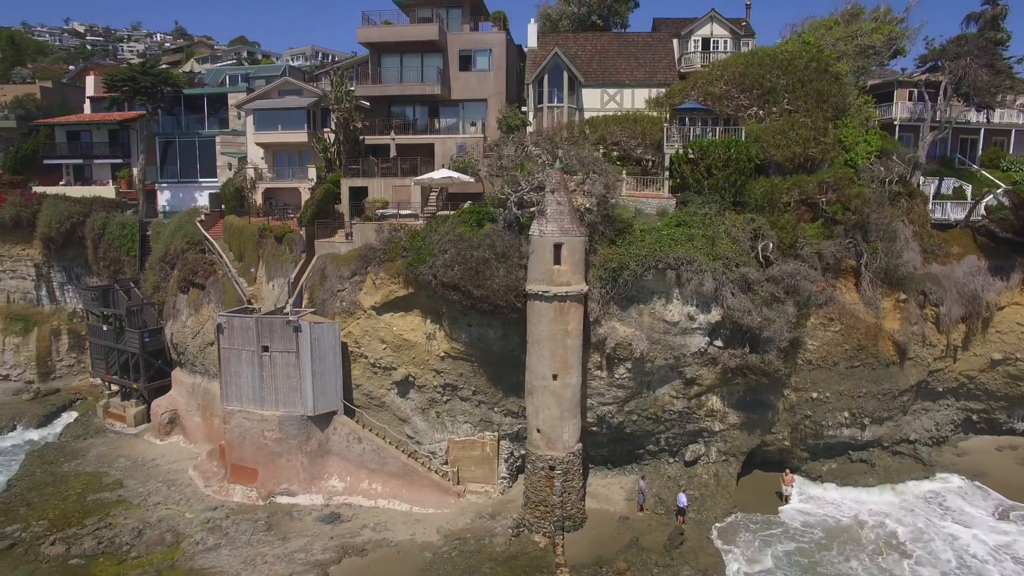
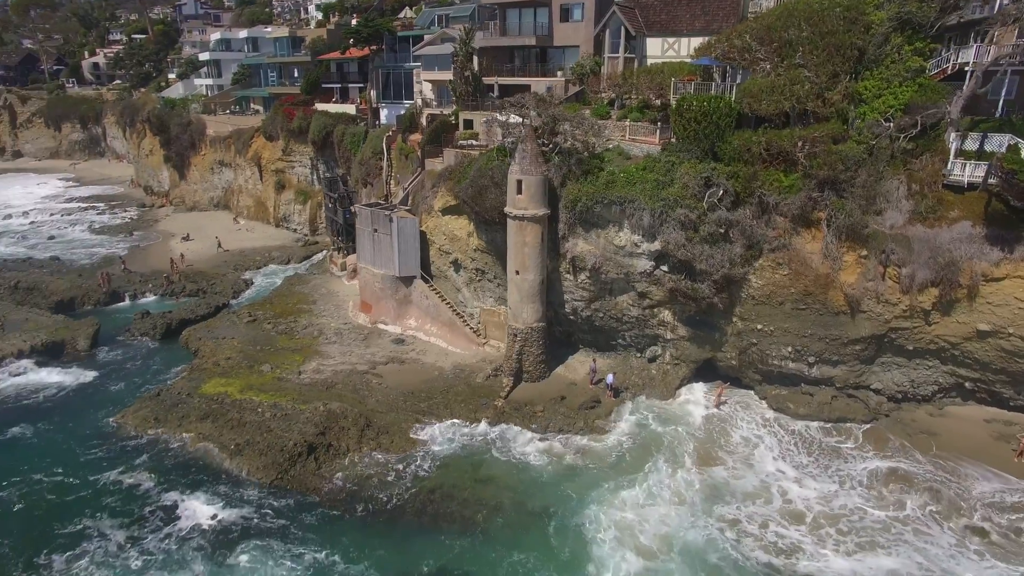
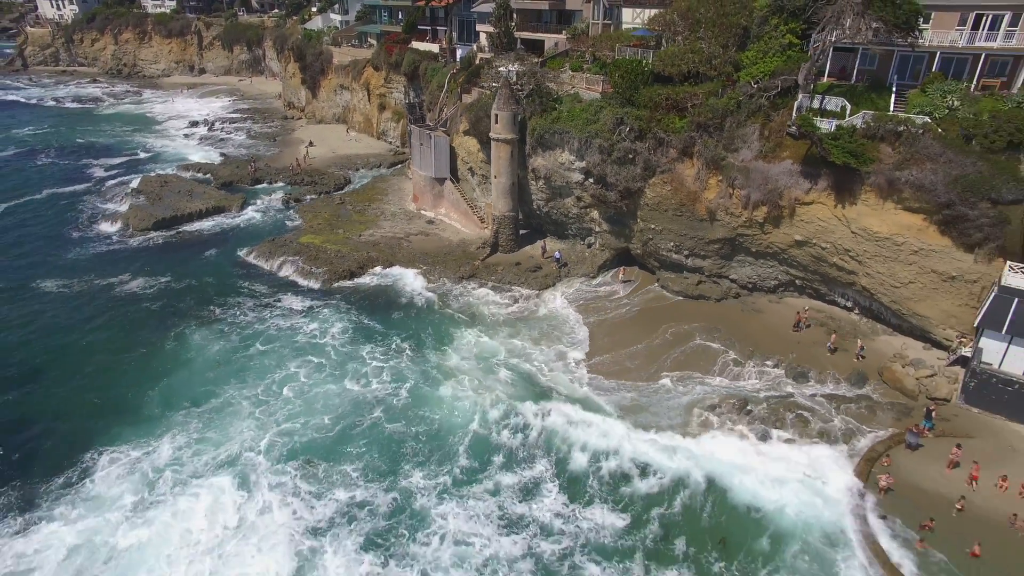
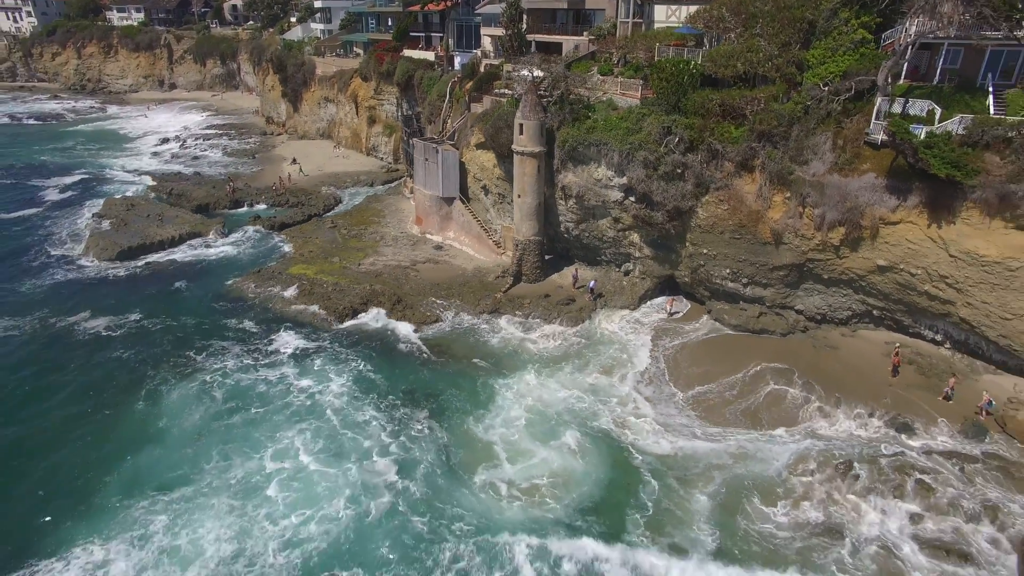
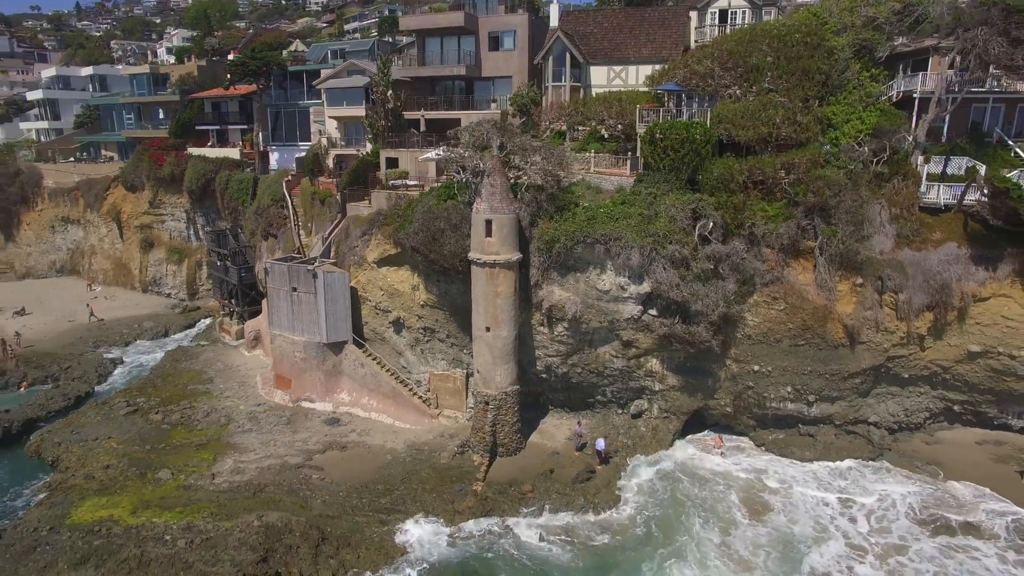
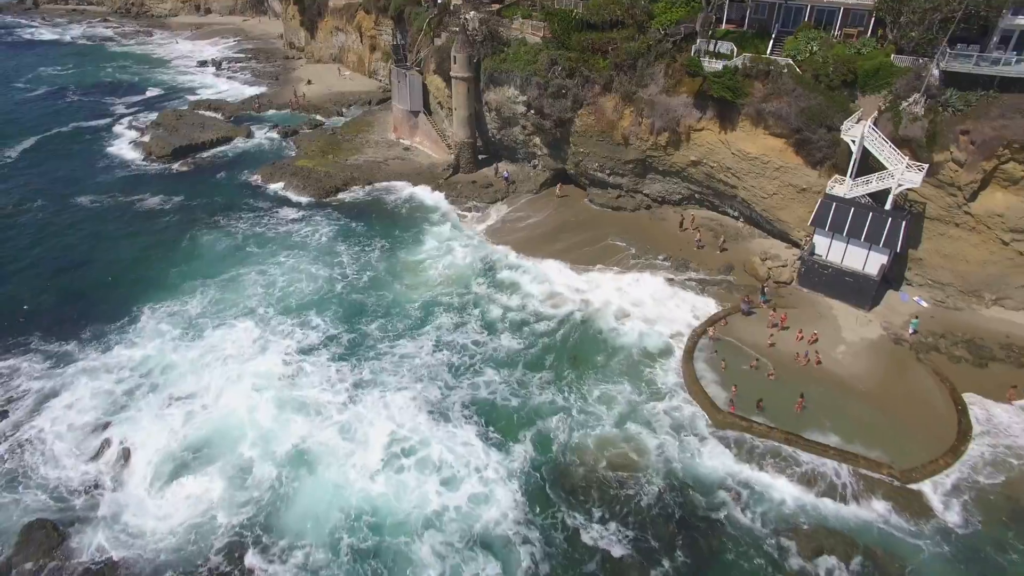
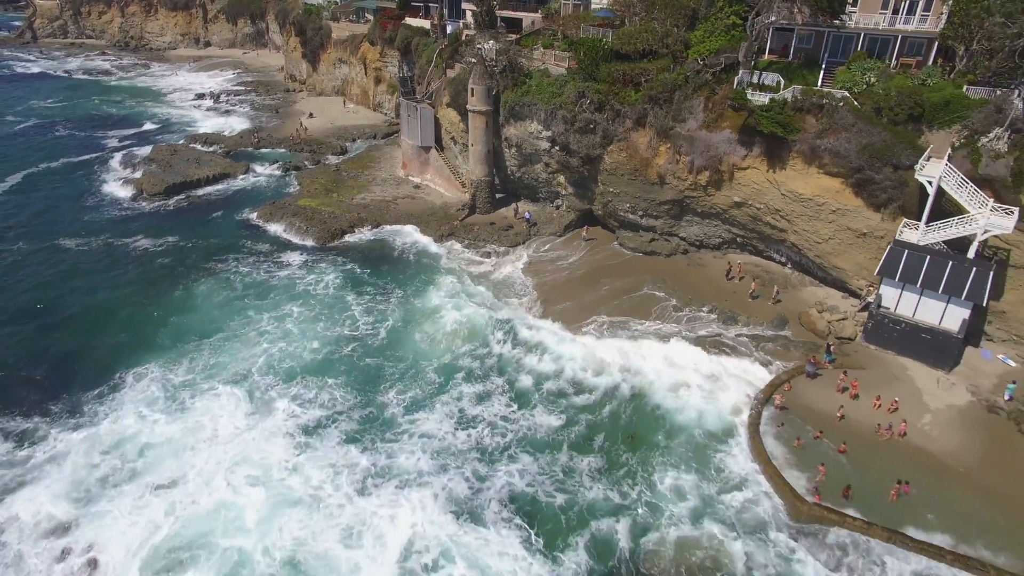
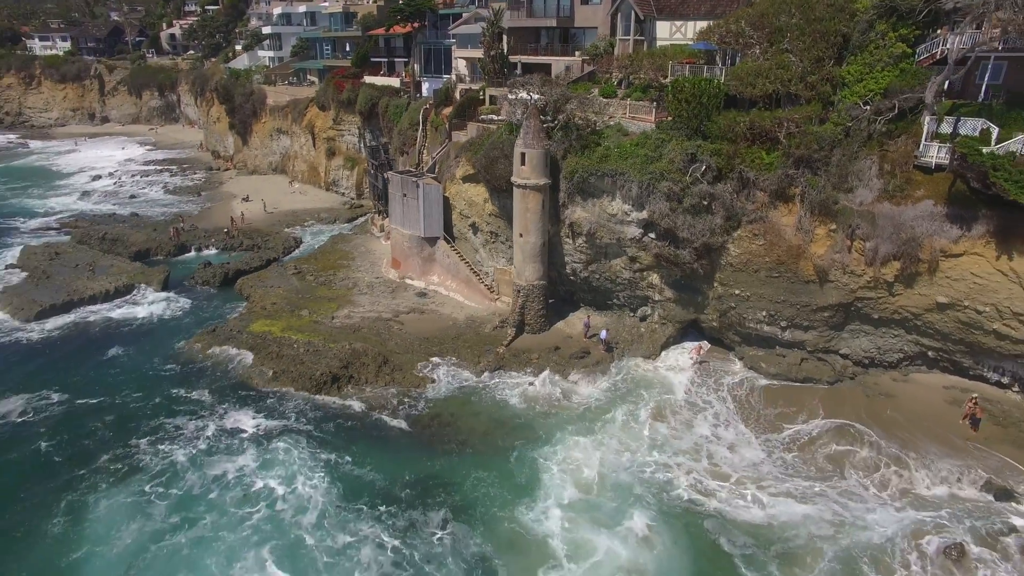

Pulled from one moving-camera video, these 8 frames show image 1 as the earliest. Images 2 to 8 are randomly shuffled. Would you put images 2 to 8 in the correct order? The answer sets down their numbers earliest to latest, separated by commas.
5, 2, 8, 4, 3, 7, 6
